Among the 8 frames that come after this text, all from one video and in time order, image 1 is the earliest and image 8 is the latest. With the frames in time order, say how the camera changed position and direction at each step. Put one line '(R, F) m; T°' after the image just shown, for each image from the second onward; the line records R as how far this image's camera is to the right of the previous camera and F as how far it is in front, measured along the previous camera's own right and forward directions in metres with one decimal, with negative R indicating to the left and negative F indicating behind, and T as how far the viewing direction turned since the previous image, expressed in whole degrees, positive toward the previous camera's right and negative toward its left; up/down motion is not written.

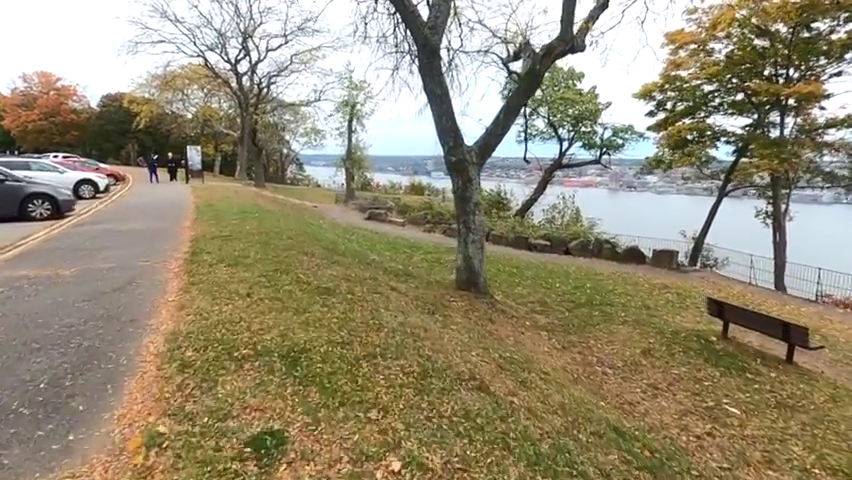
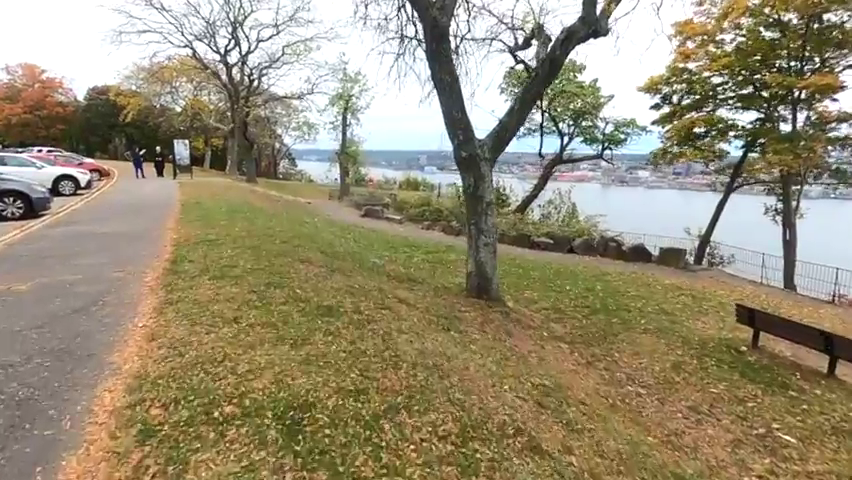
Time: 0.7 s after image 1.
(-0.3, +0.8) m; +1°
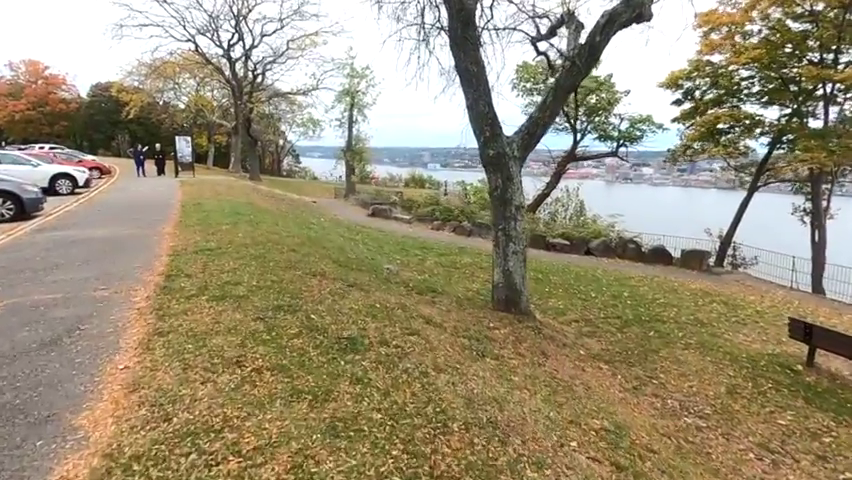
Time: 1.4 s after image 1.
(-0.3, +0.7) m; 0°
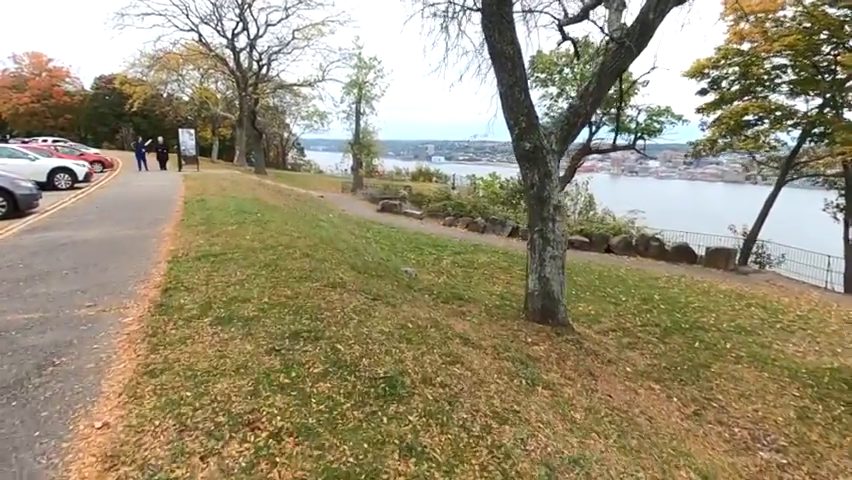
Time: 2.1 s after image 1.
(-0.3, +0.7) m; -1°
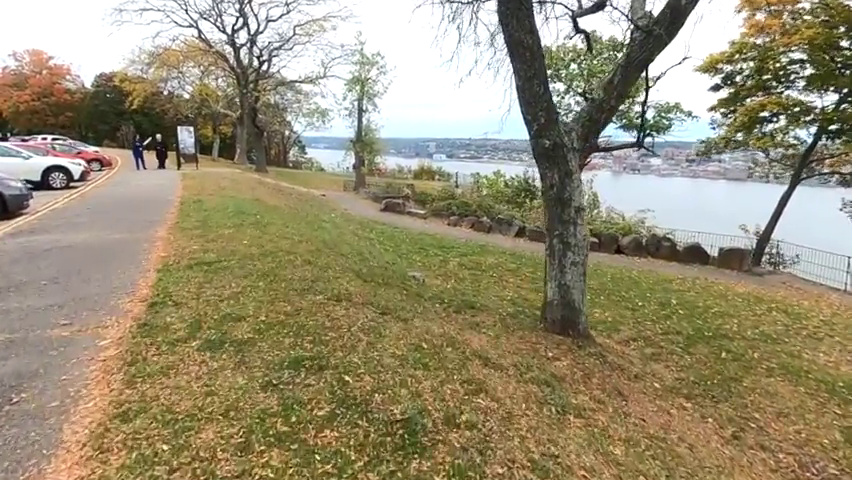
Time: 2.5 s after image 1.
(-0.1, +0.5) m; 0°
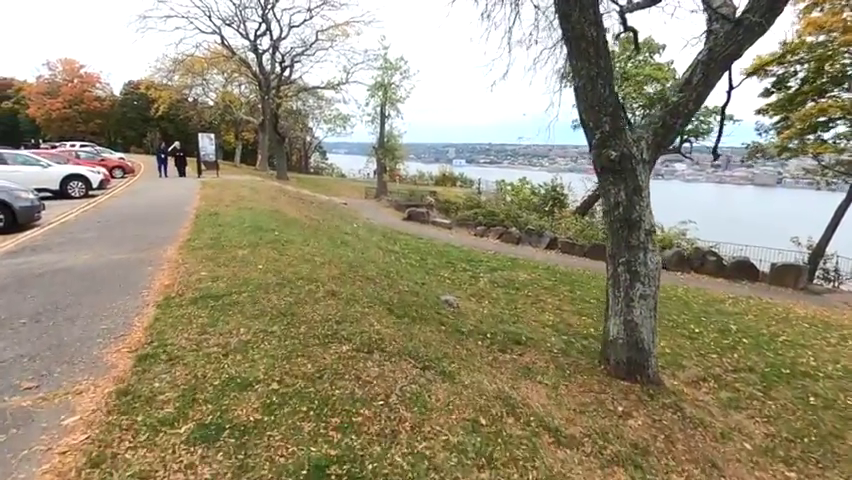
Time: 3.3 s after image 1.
(-0.3, +0.8) m; -2°
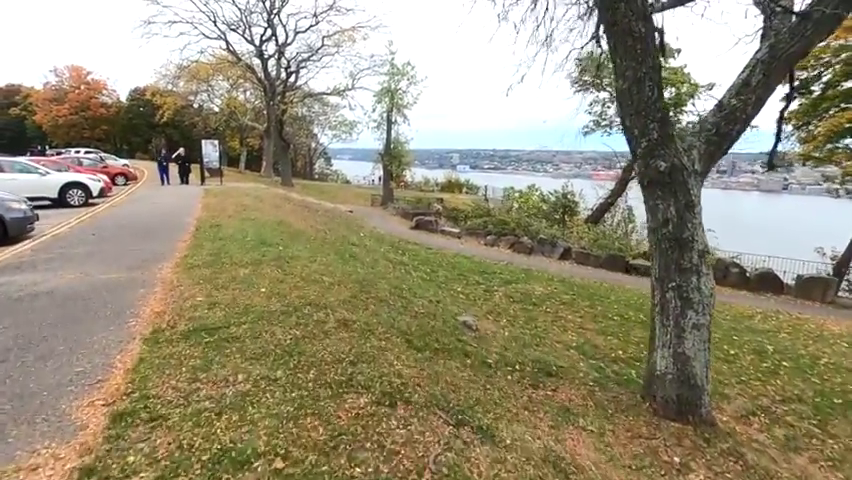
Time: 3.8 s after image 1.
(-0.2, +0.6) m; 0°
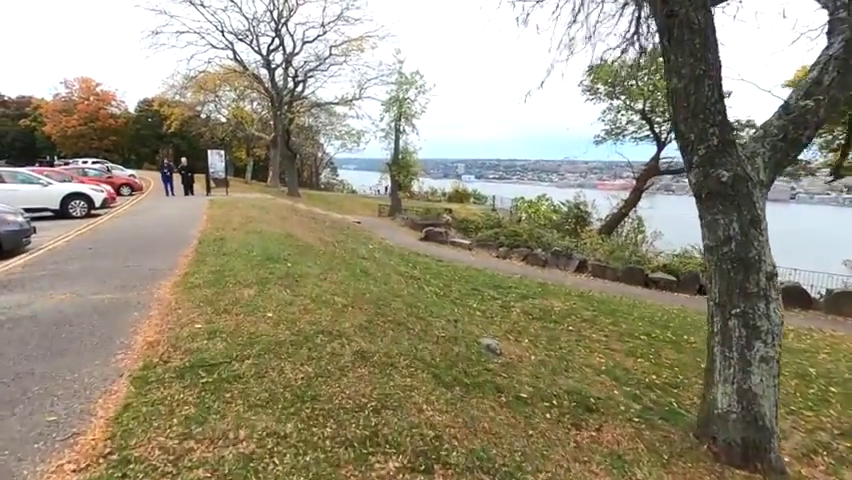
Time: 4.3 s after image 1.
(-0.2, +0.5) m; -1°
